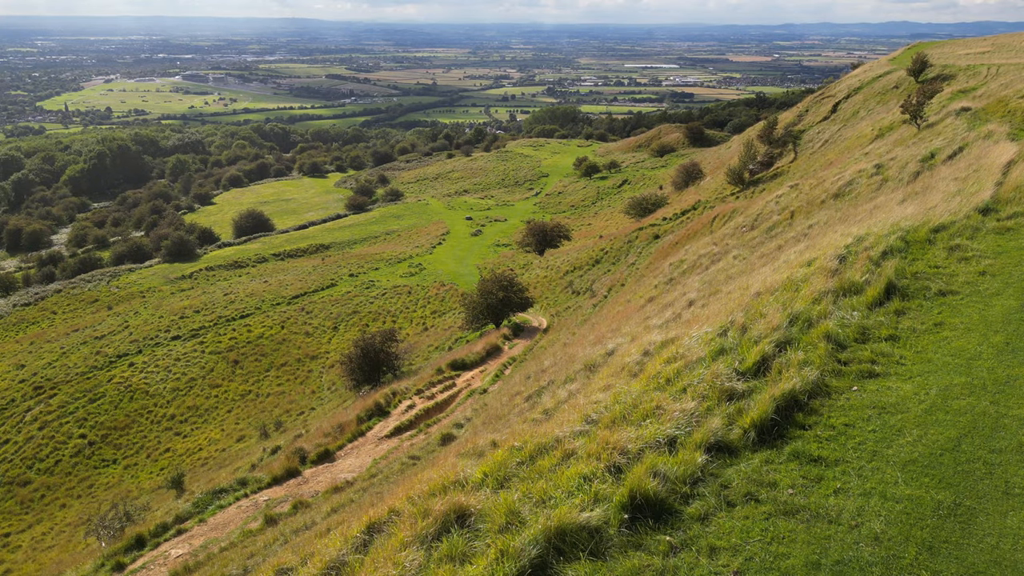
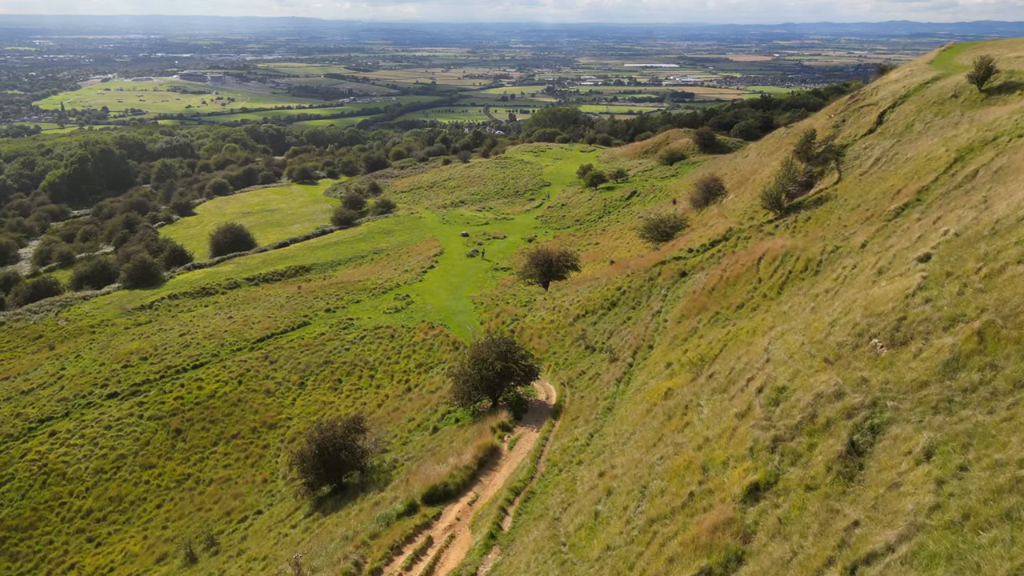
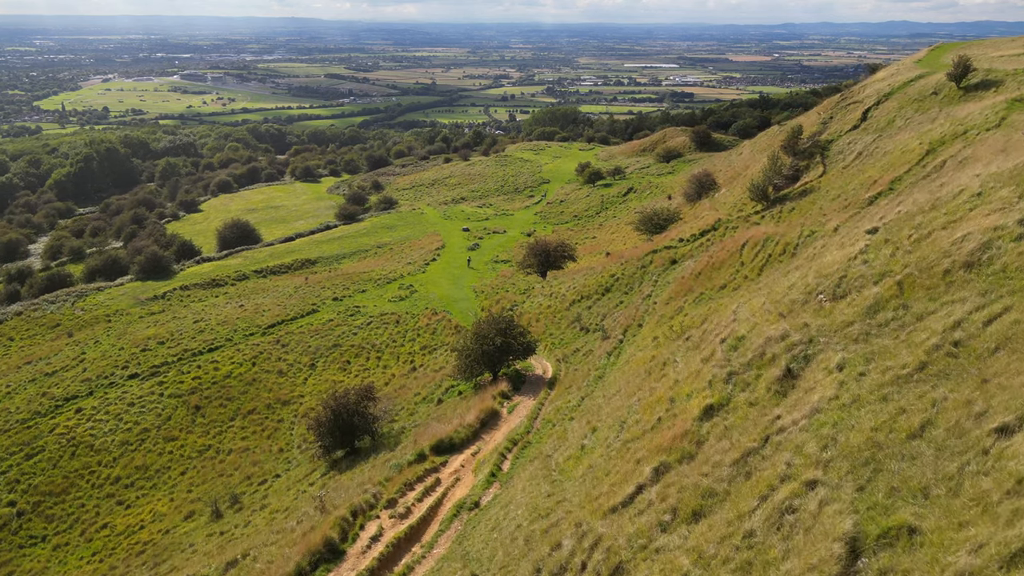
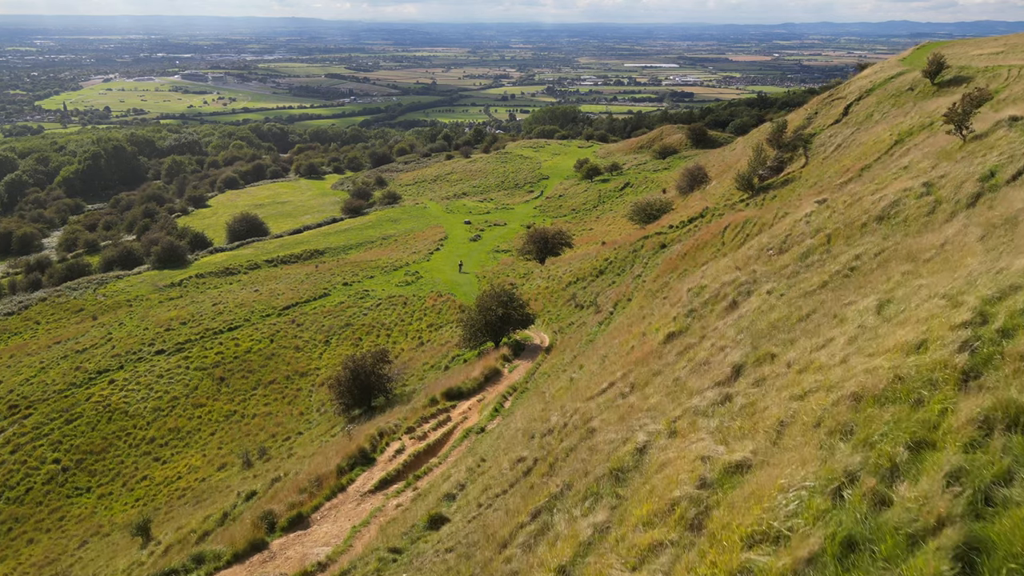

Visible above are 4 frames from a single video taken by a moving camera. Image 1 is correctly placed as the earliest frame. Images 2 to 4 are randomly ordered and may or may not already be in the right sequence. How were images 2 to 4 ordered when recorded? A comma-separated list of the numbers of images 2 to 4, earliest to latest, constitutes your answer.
4, 3, 2
